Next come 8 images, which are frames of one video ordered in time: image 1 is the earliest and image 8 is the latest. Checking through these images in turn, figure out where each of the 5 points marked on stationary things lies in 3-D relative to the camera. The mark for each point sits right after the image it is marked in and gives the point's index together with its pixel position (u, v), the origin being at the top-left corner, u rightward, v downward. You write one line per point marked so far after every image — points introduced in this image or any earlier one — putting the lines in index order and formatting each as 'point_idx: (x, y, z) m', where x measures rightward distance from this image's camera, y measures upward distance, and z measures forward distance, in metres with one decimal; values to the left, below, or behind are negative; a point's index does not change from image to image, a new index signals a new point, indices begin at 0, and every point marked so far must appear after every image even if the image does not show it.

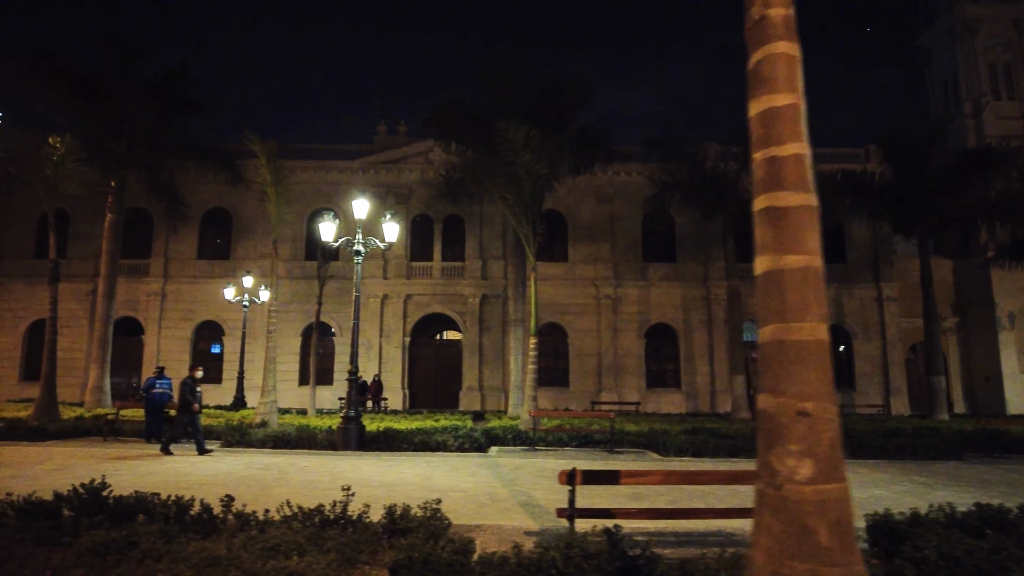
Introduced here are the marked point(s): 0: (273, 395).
0: (-5.4, -2.4, +14.9) m
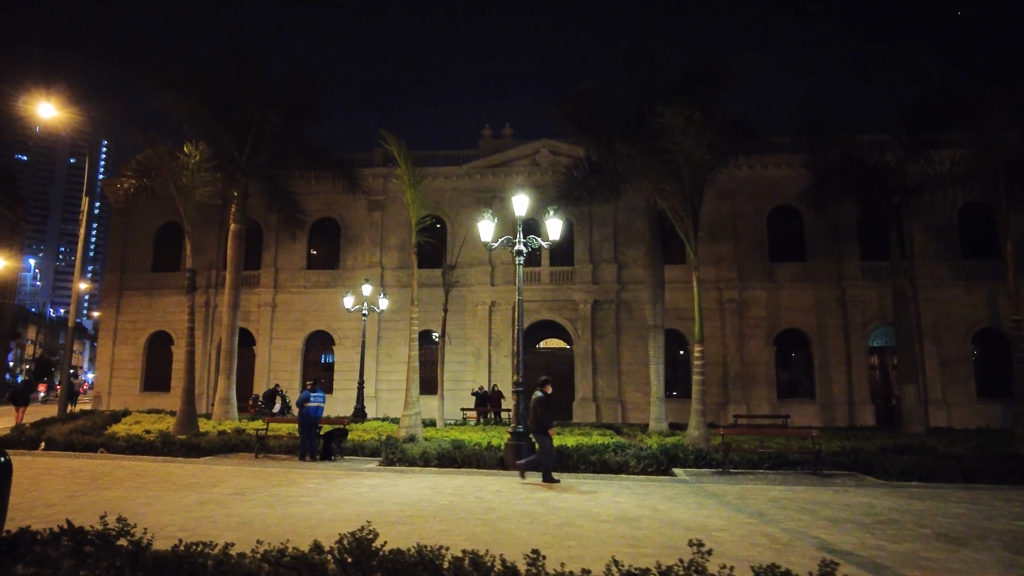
0: (-2.0, -2.5, +14.0) m
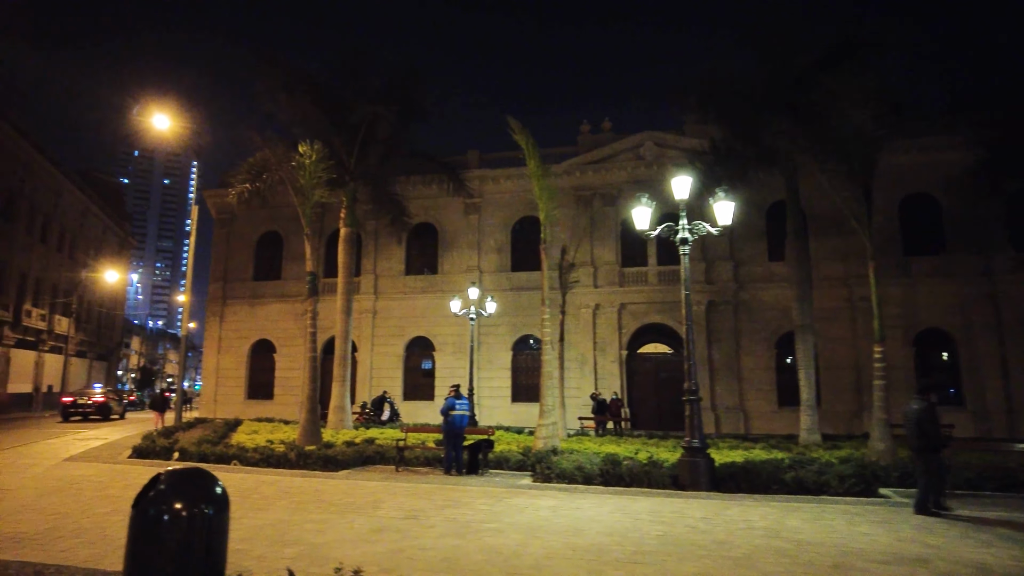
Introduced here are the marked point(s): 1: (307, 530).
0: (+0.8, -2.5, +12.8) m
1: (-1.9, -2.2, +6.1) m
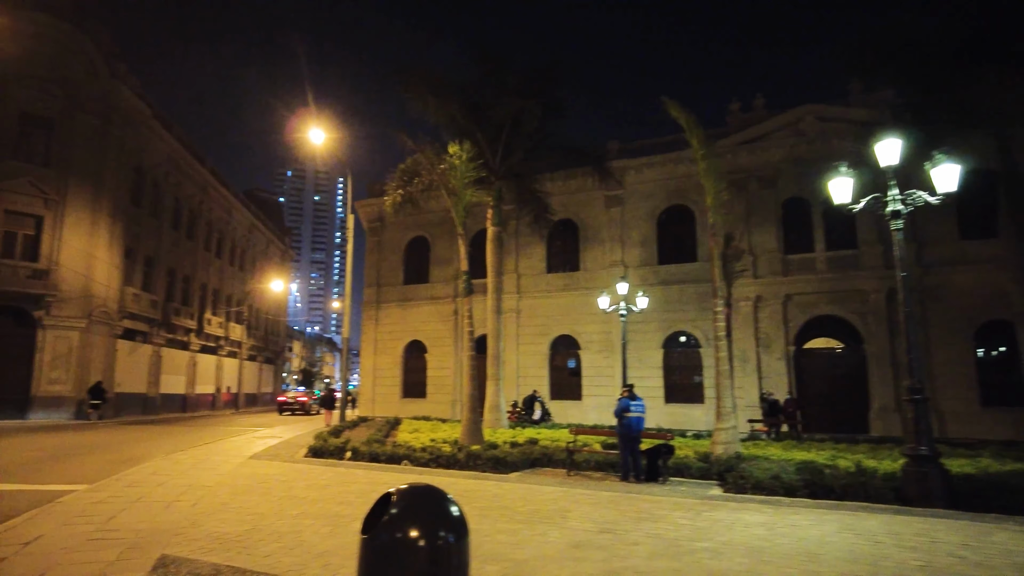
0: (+3.9, -2.3, +11.7) m
1: (-0.1, -2.2, +5.6) m
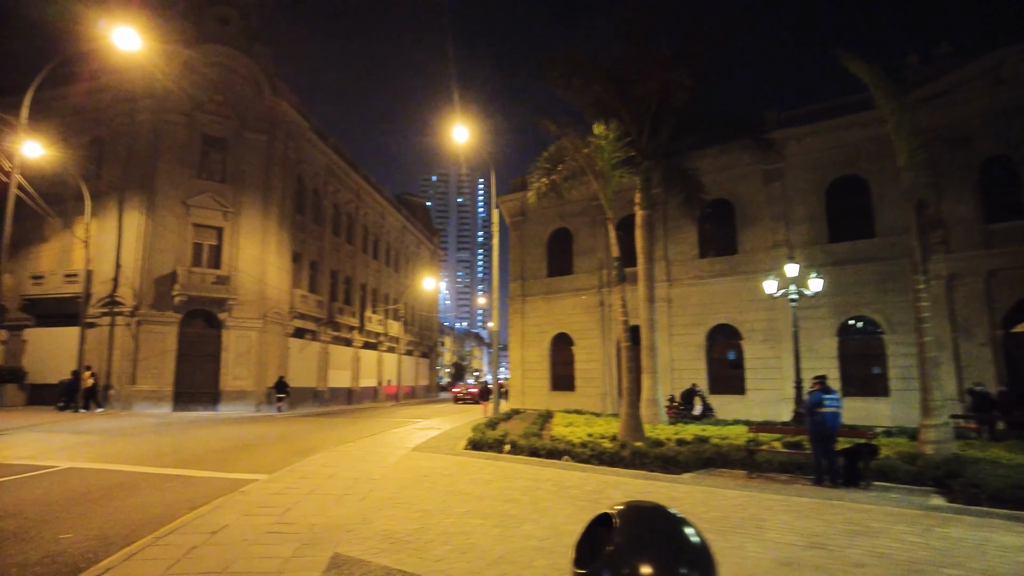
0: (+6.5, -1.9, +10.0) m
1: (+1.4, -2.0, +4.9) m
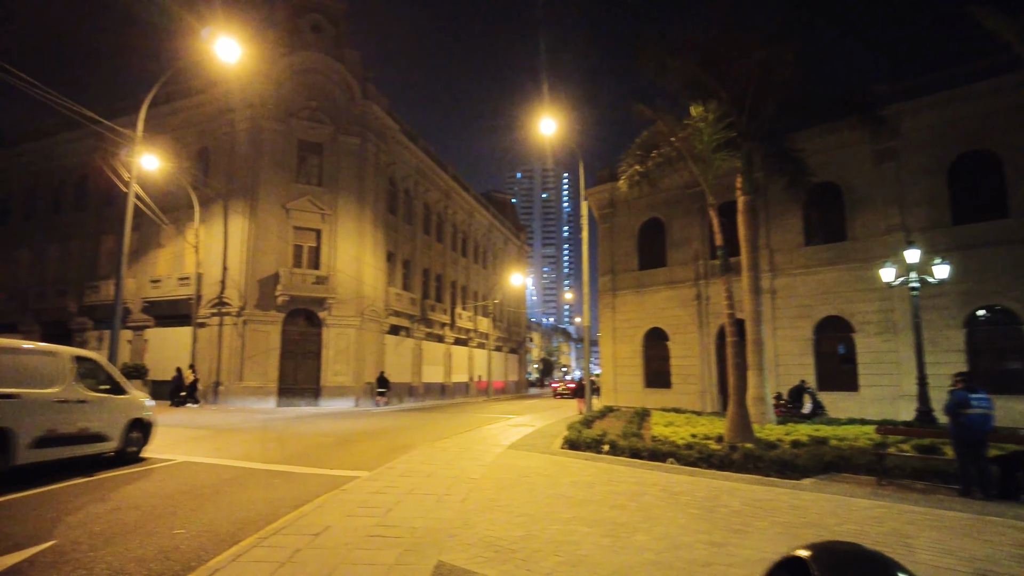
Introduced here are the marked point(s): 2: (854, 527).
0: (+7.9, -1.7, +8.7) m
1: (+2.1, -1.9, +4.3) m
2: (+3.1, -2.1, +5.9) m
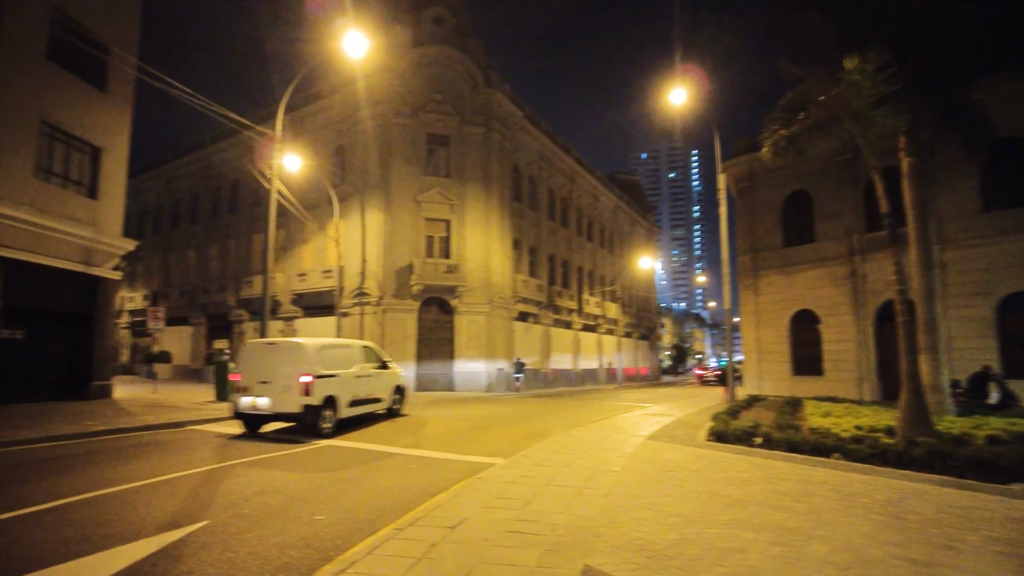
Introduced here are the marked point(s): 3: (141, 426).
0: (+9.5, -1.2, +6.5) m
1: (+3.0, -1.7, +3.3) m
2: (+4.3, -1.8, +4.7) m
3: (-7.8, -2.9, +13.9) m
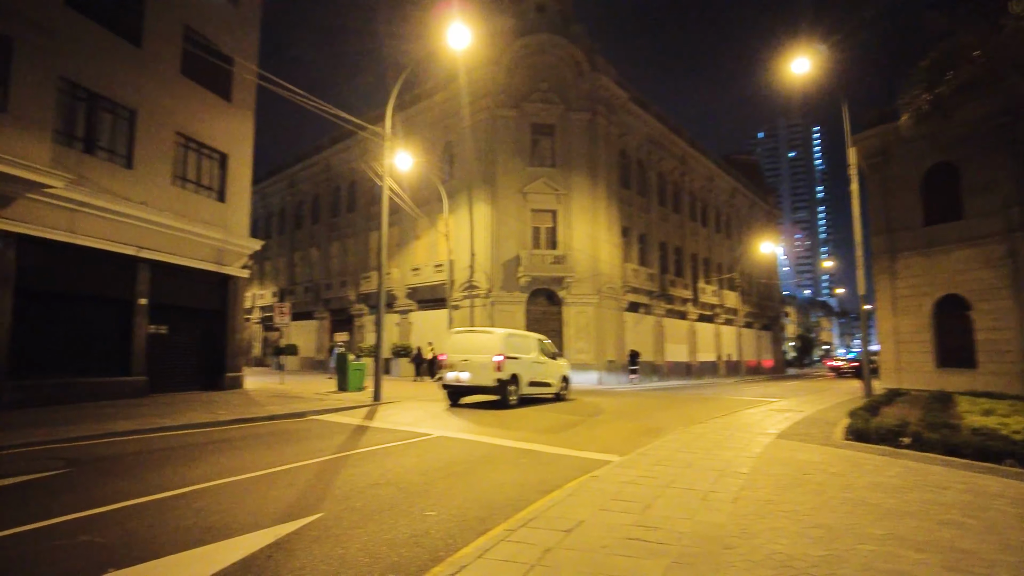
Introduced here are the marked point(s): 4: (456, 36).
0: (+10.4, -0.9, +4.4) m
1: (+3.5, -1.5, +2.4) m
2: (+5.0, -1.7, +3.5) m
3: (-5.4, -2.8, +14.6) m
4: (-1.4, +6.4, +16.7) m
